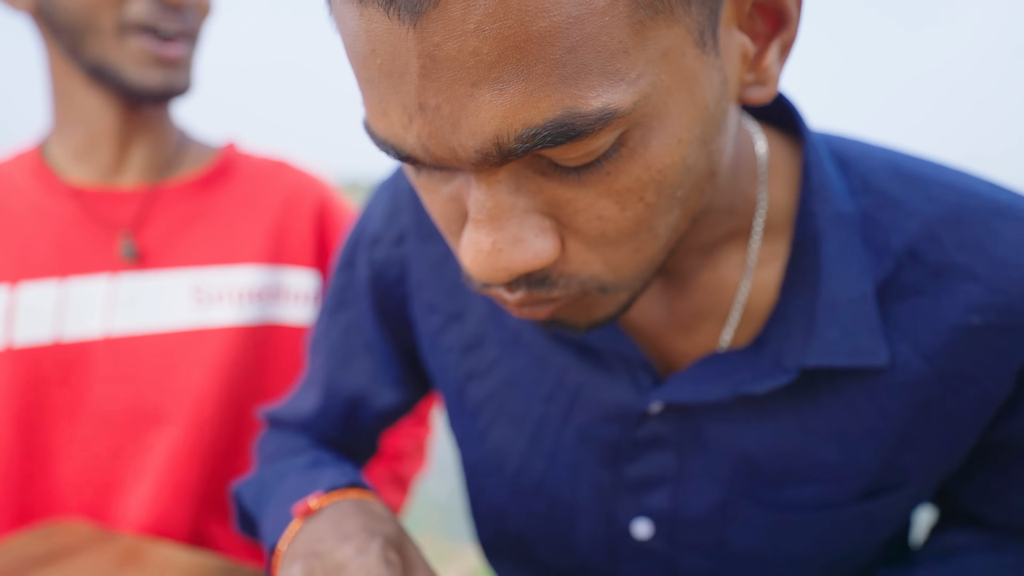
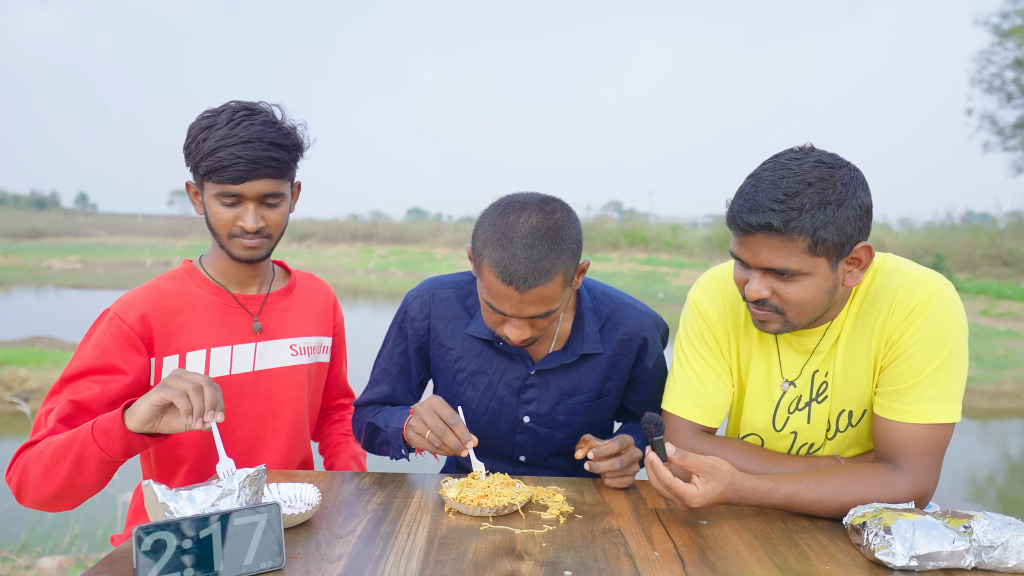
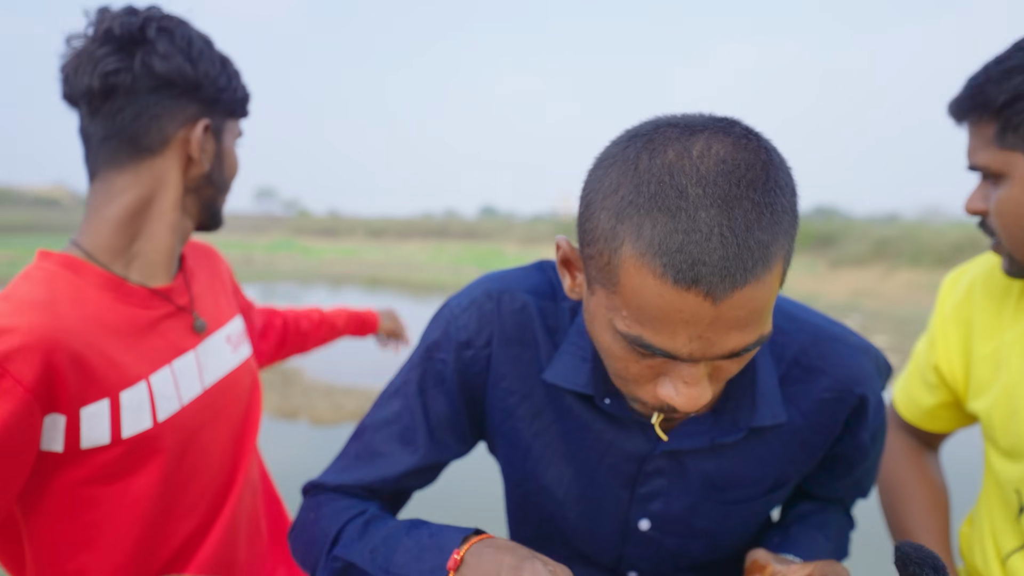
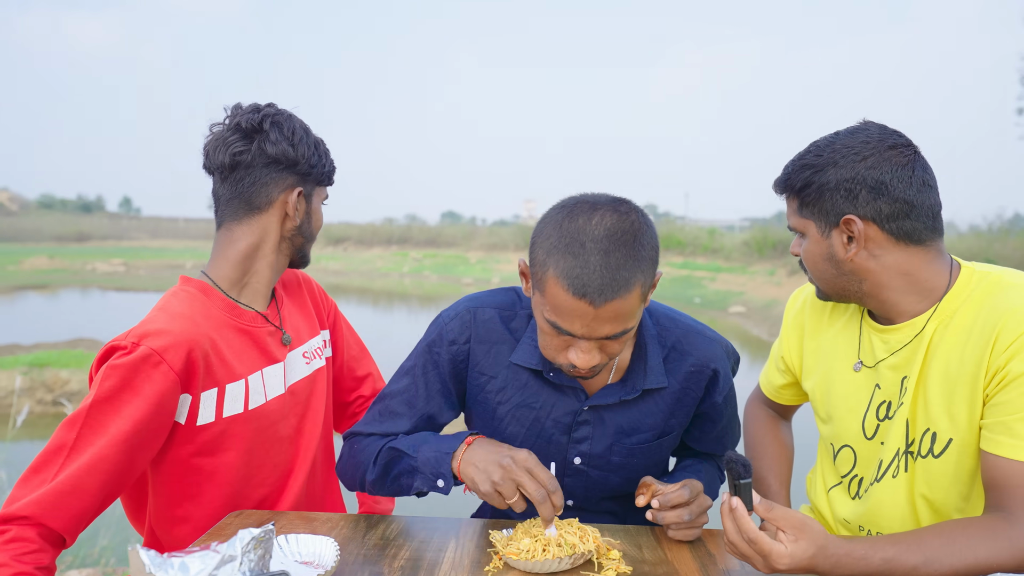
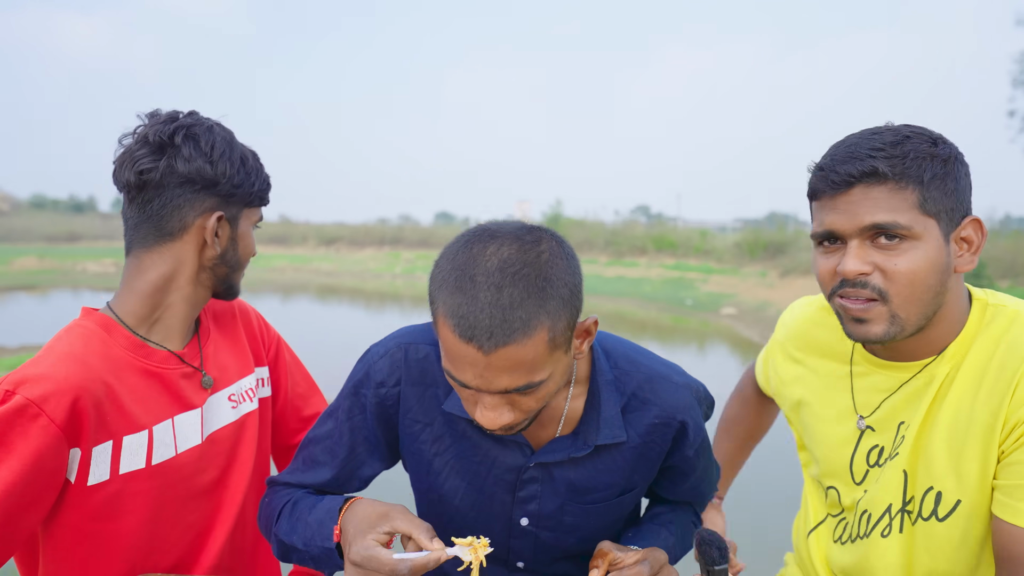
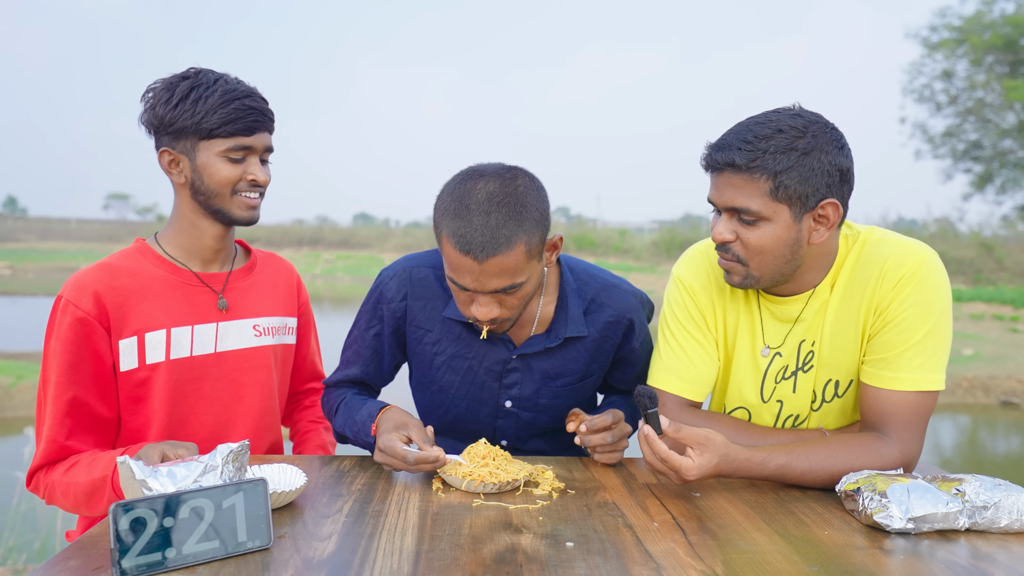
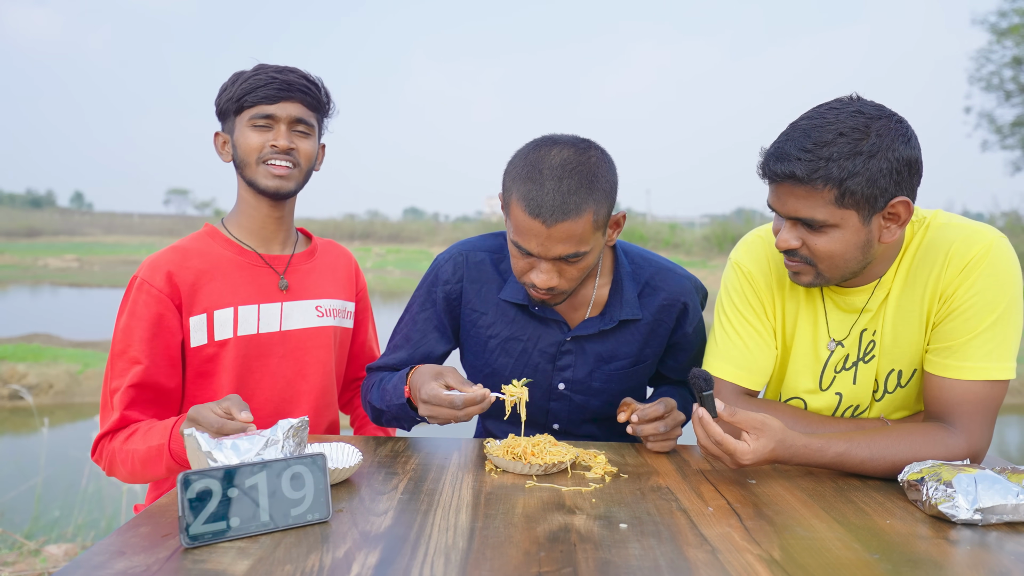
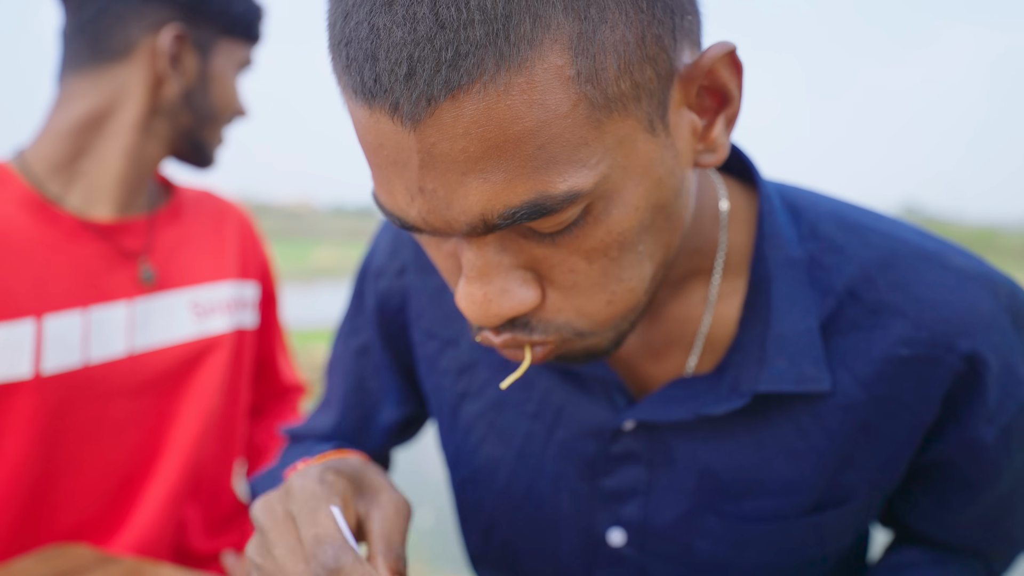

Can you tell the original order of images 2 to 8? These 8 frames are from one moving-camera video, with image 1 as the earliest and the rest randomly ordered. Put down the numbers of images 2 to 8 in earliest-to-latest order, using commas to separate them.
8, 3, 4, 5, 2, 7, 6
